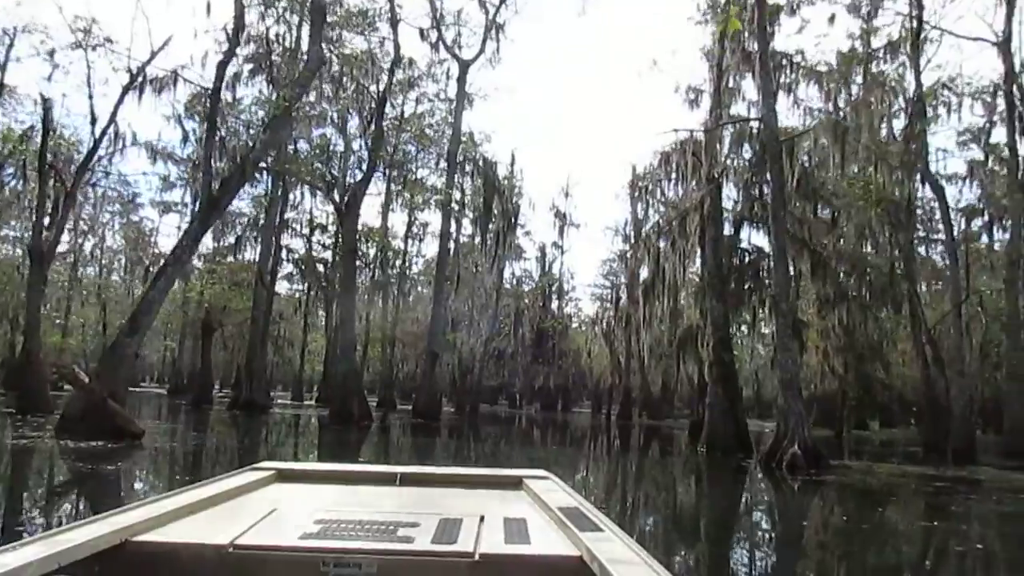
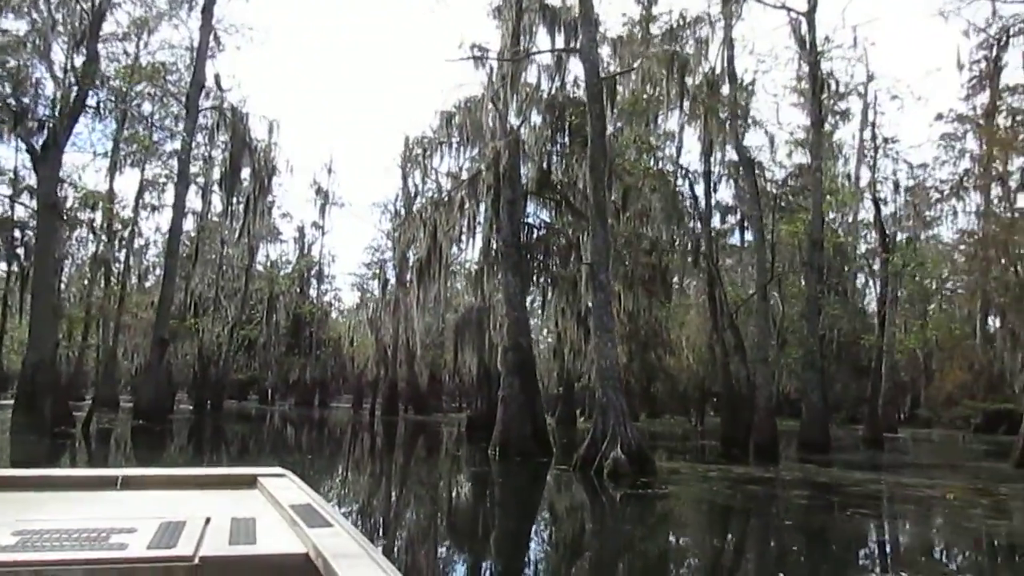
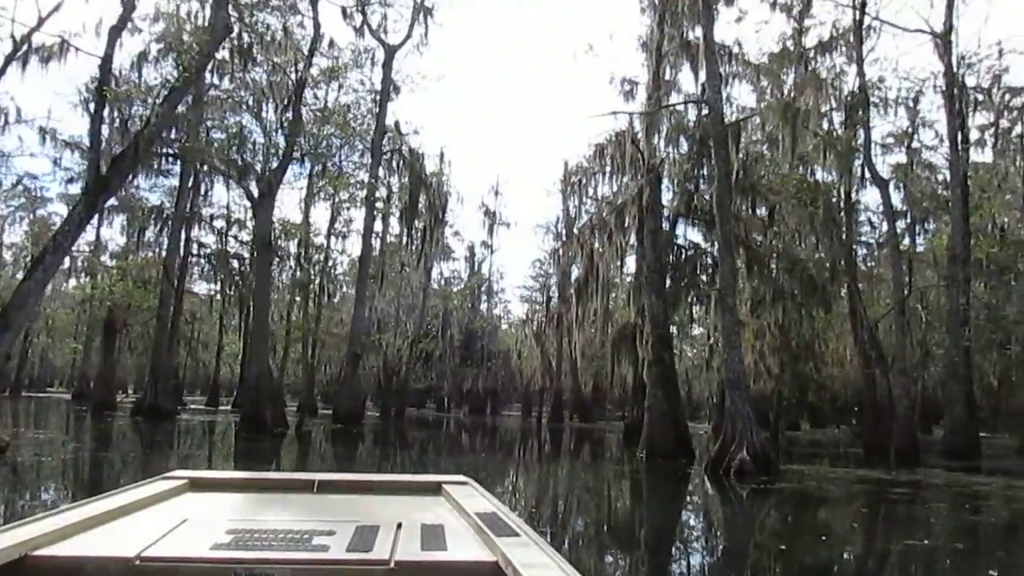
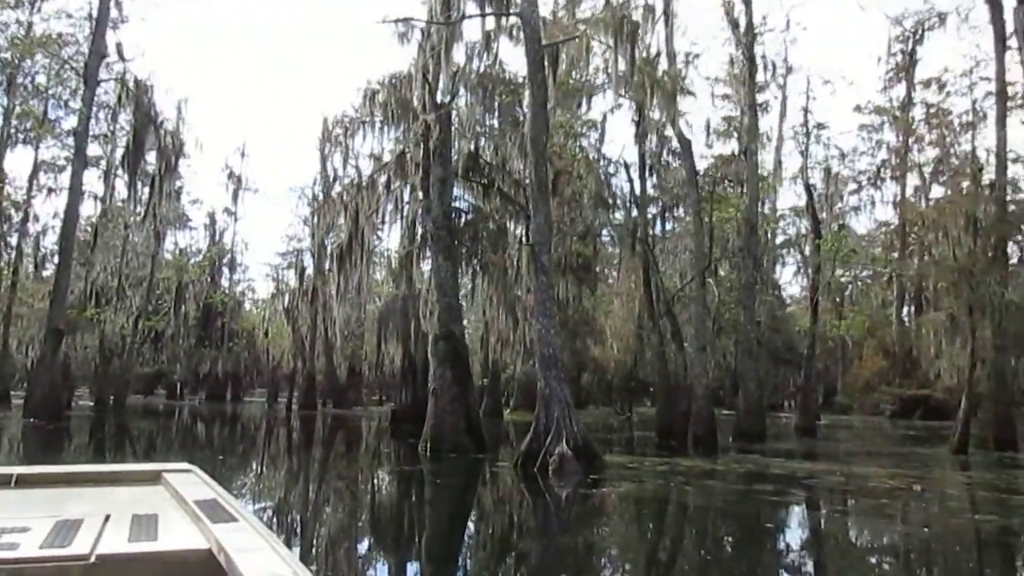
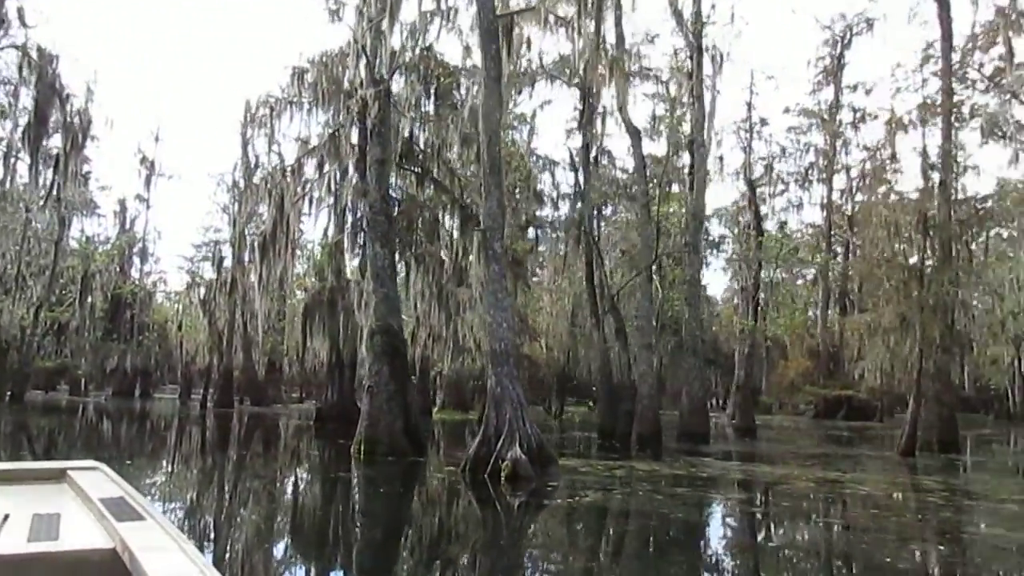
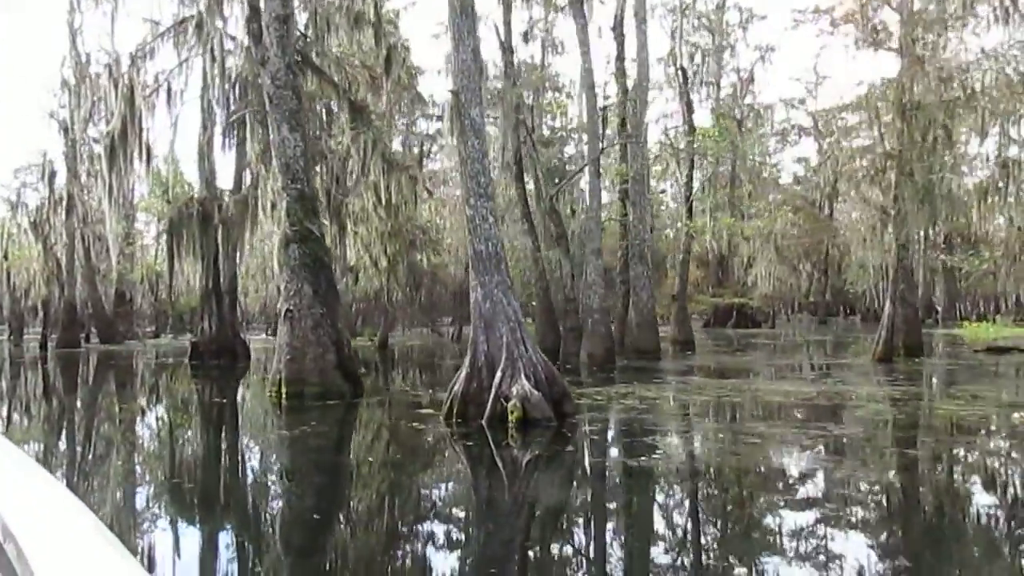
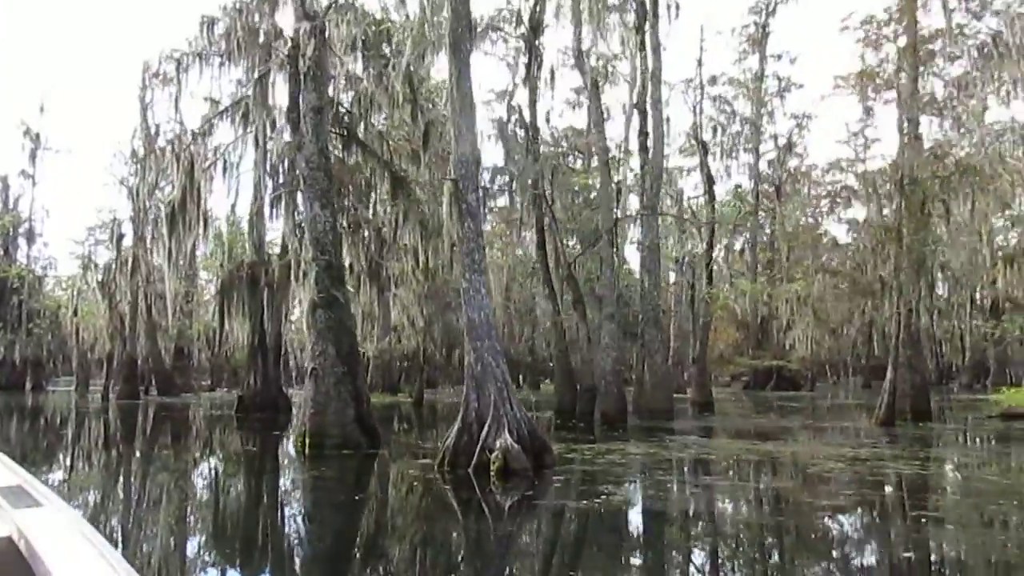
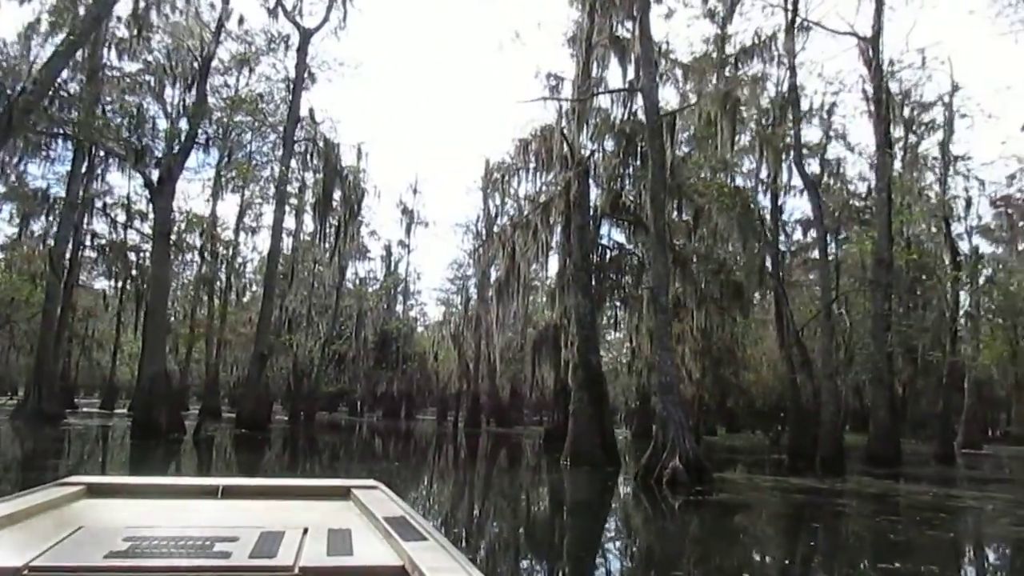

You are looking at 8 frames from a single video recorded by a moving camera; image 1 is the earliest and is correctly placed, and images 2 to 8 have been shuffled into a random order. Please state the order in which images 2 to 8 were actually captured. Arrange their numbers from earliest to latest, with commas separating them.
3, 8, 2, 4, 5, 7, 6
